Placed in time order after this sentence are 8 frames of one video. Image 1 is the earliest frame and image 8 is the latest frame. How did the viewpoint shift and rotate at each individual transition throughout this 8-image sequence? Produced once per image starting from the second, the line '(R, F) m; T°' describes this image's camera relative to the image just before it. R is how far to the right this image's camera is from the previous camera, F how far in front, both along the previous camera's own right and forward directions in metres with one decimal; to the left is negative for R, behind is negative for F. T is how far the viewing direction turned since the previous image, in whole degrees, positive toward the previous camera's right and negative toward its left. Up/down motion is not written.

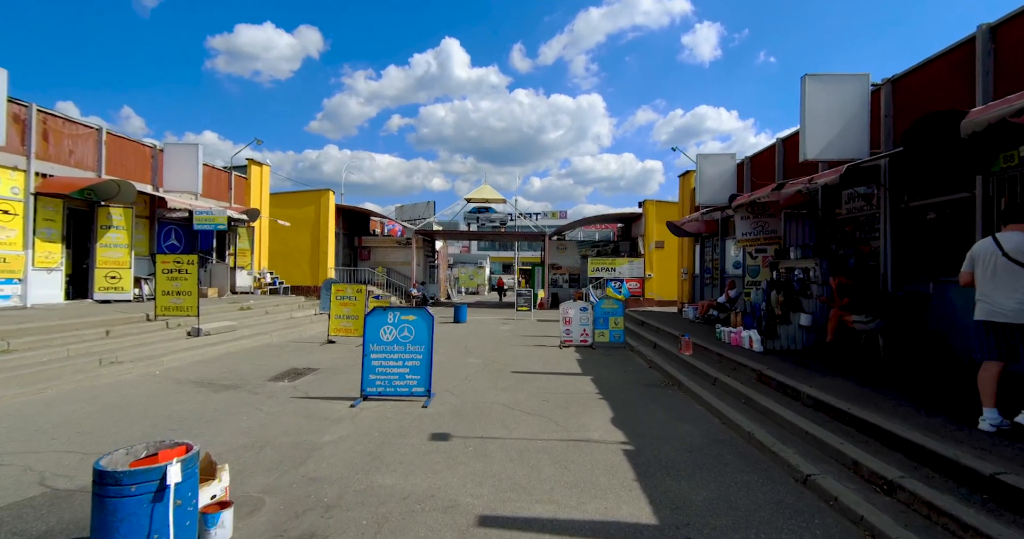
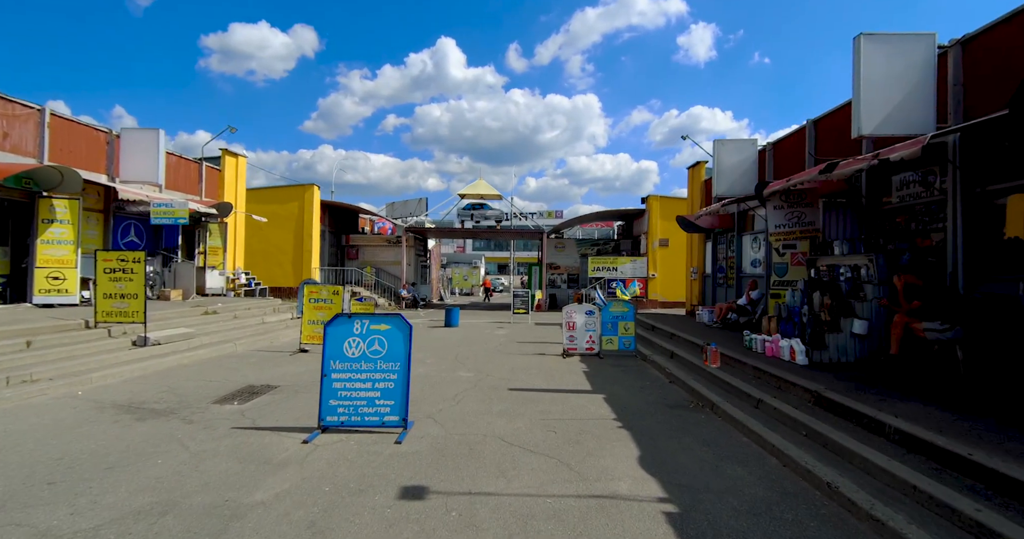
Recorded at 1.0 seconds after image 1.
(0.0, +1.5) m; 0°
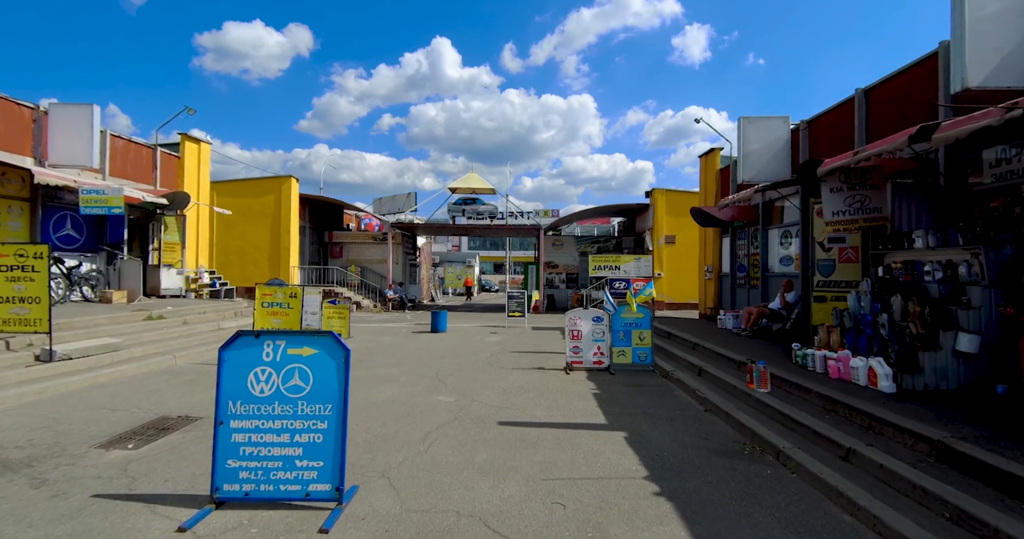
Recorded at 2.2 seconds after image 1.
(+0.1, +1.9) m; 0°
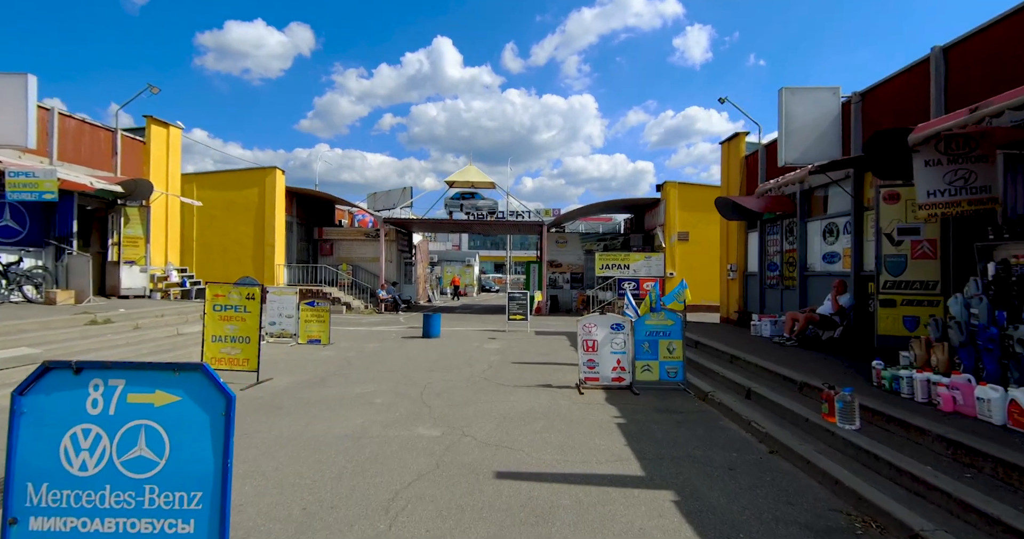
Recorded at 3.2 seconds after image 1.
(0.0, +1.7) m; 0°
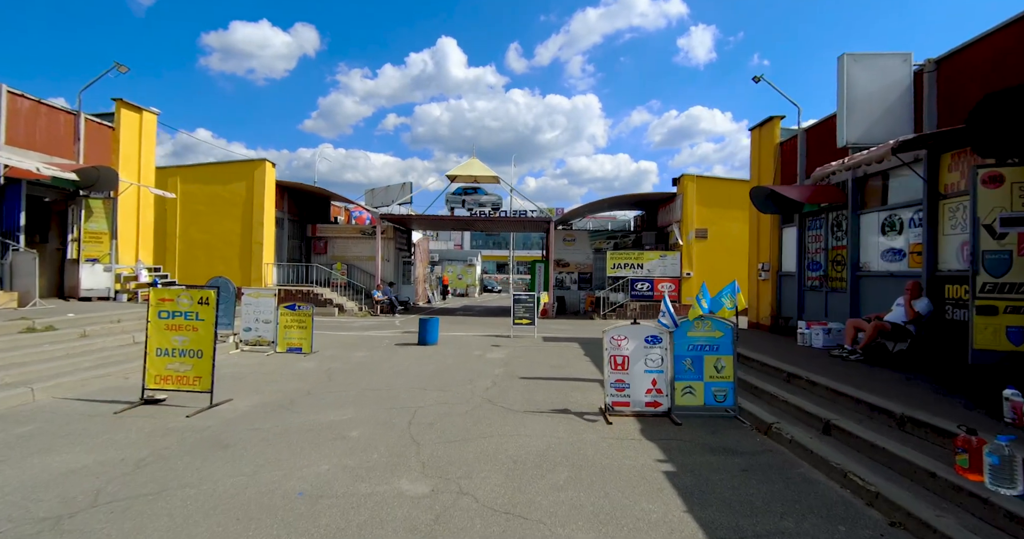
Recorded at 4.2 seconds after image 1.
(-0.1, +1.5) m; 0°
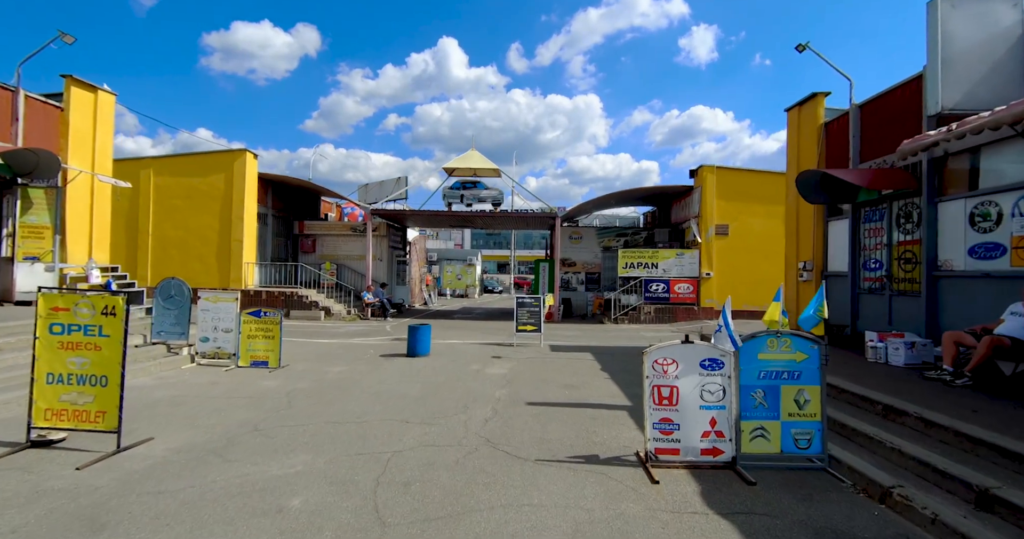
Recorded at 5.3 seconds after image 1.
(-0.1, +1.7) m; 0°
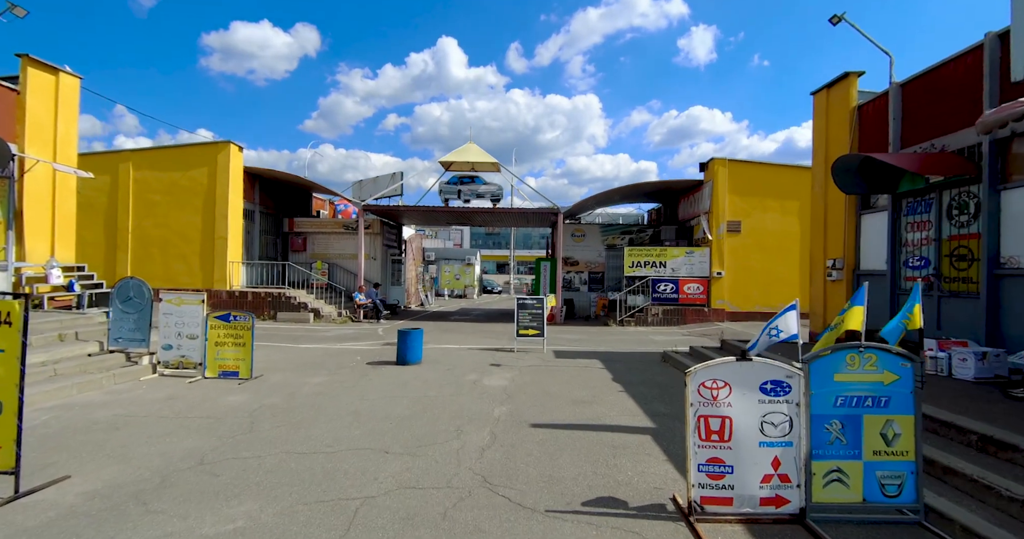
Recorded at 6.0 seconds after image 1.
(0.0, +1.1) m; 0°
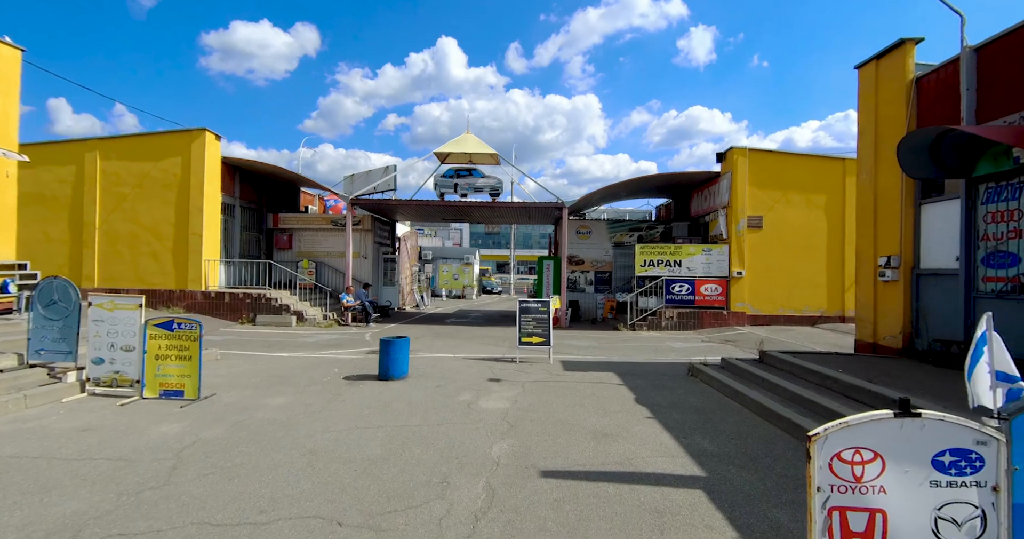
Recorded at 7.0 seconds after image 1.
(0.0, +1.5) m; 0°
